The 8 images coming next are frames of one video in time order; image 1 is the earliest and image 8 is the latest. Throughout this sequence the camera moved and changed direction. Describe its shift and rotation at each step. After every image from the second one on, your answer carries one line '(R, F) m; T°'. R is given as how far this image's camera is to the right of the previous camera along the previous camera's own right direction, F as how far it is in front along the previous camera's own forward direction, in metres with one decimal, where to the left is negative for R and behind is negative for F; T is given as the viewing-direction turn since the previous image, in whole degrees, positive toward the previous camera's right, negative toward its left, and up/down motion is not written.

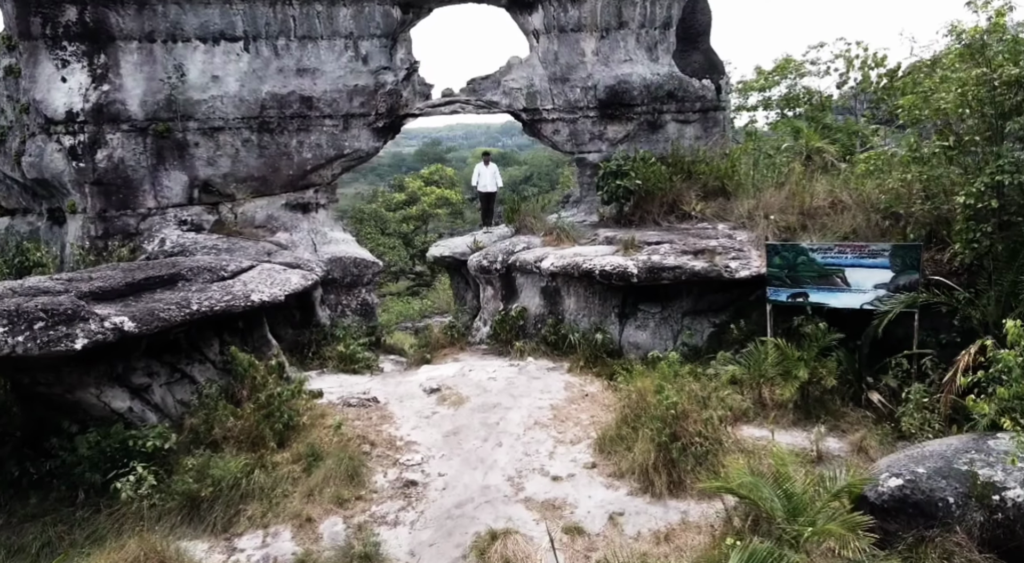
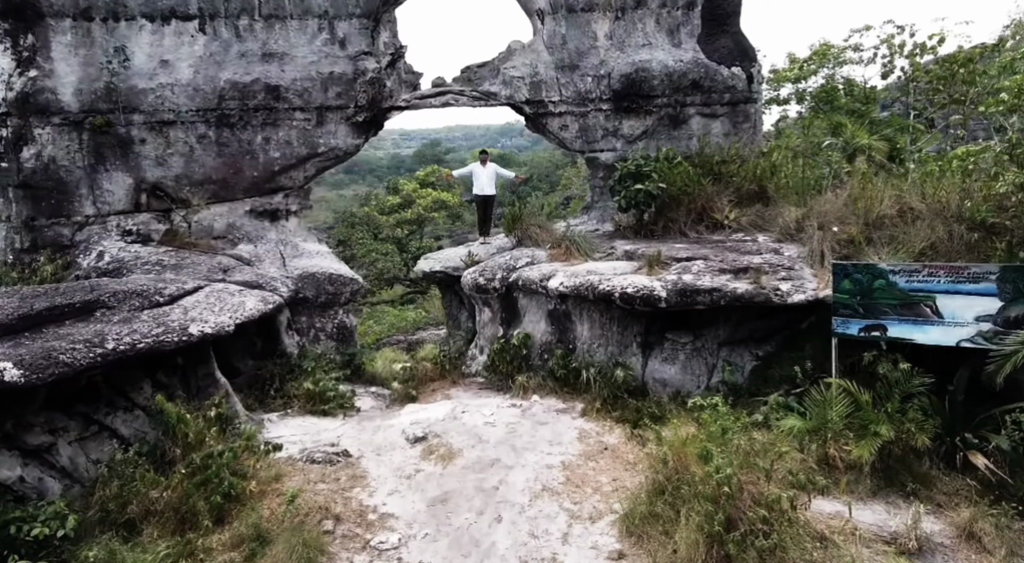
(0.0, +1.3) m; 0°
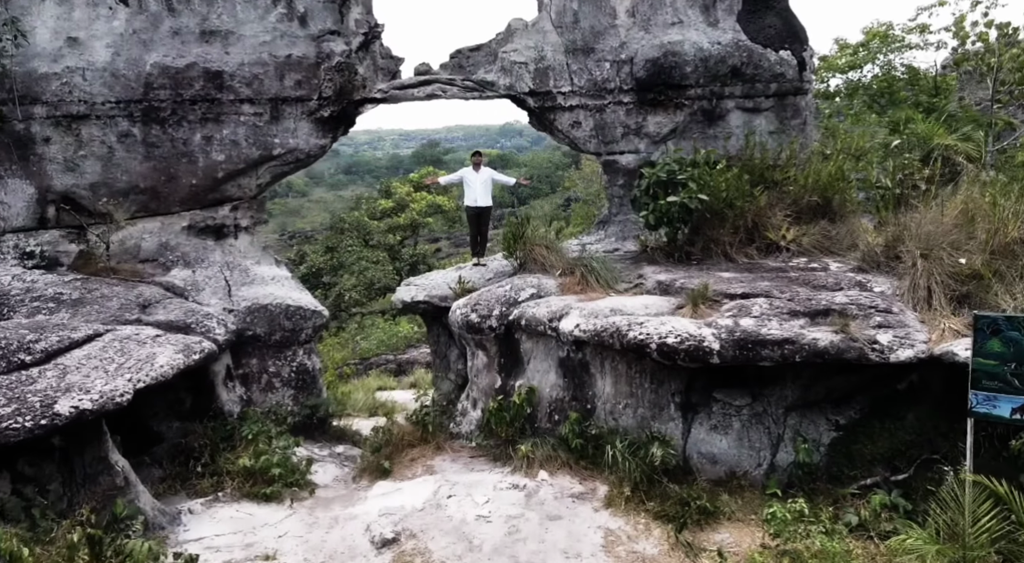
(0.0, +1.5) m; 0°
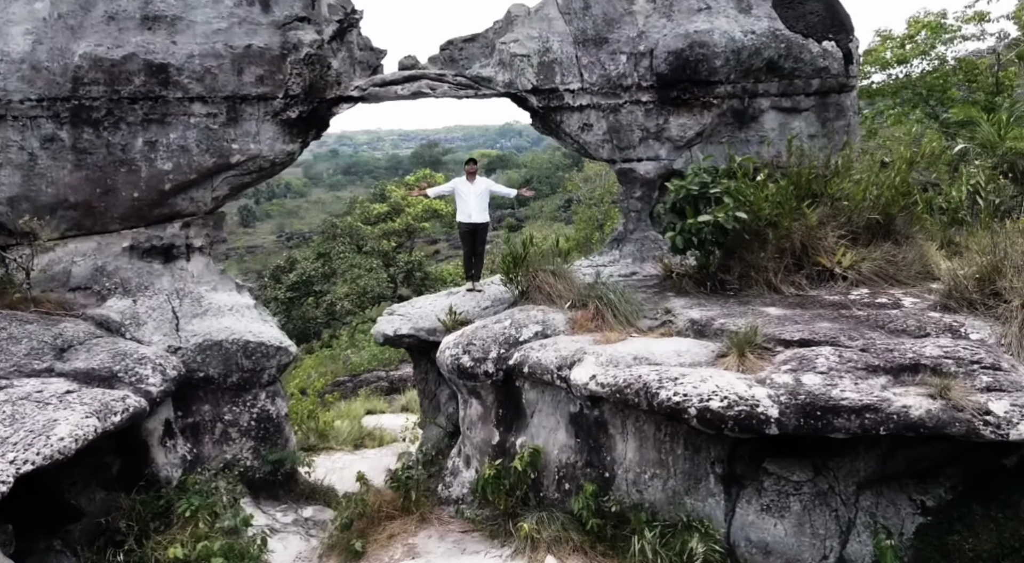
(0.0, +1.0) m; 0°
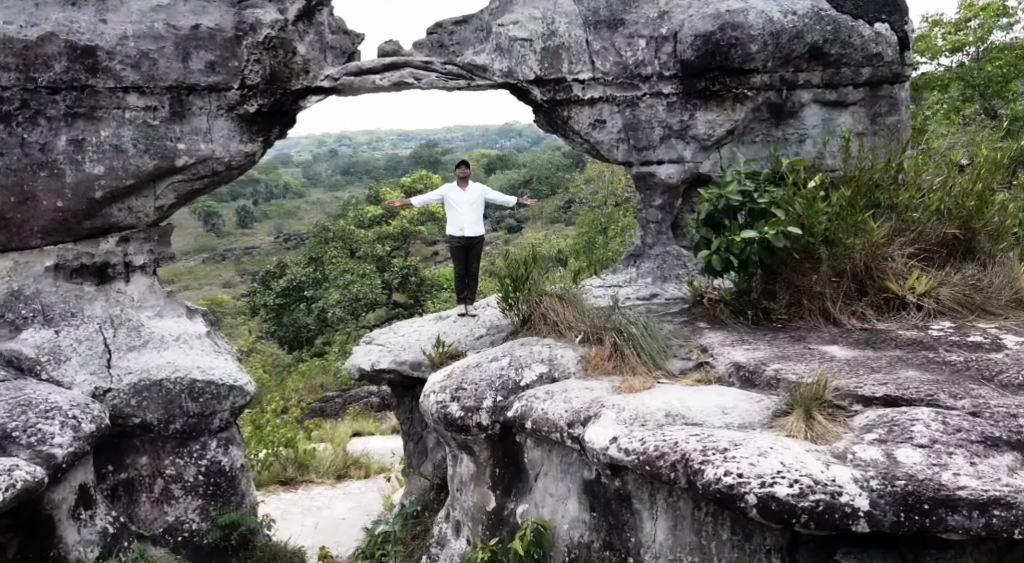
(0.0, +0.9) m; 0°
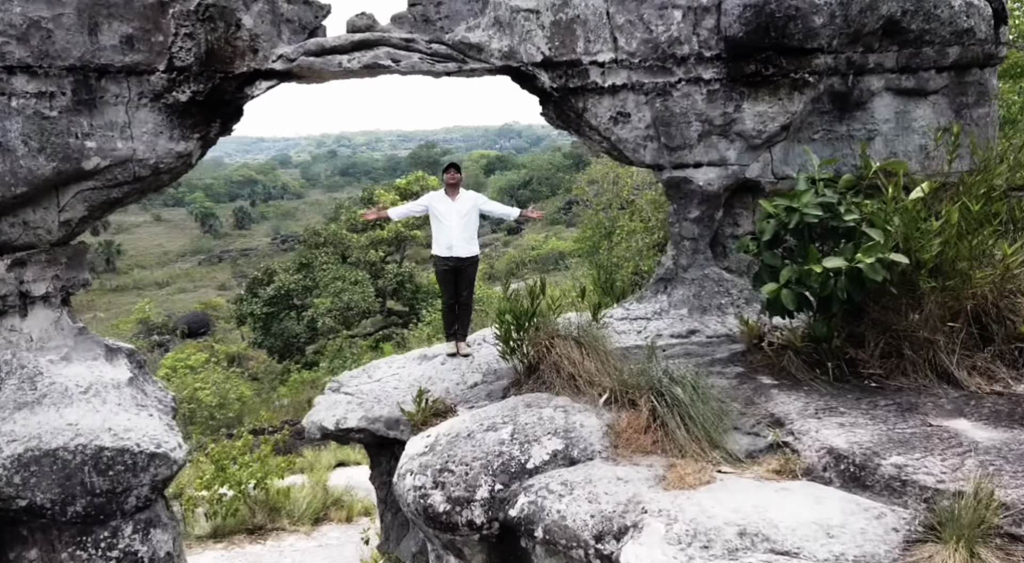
(0.0, +1.0) m; 0°
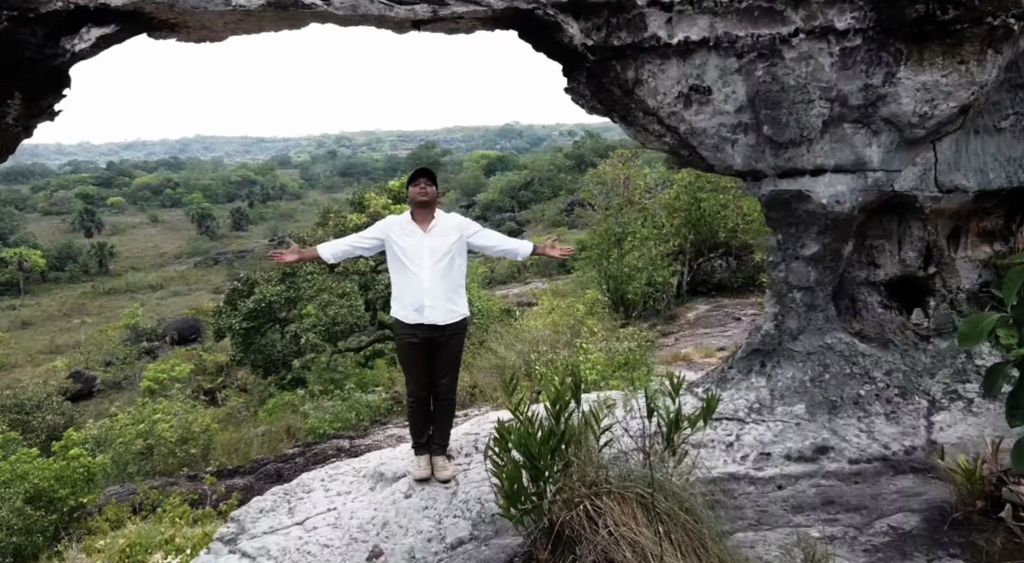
(0.0, +1.6) m; 0°
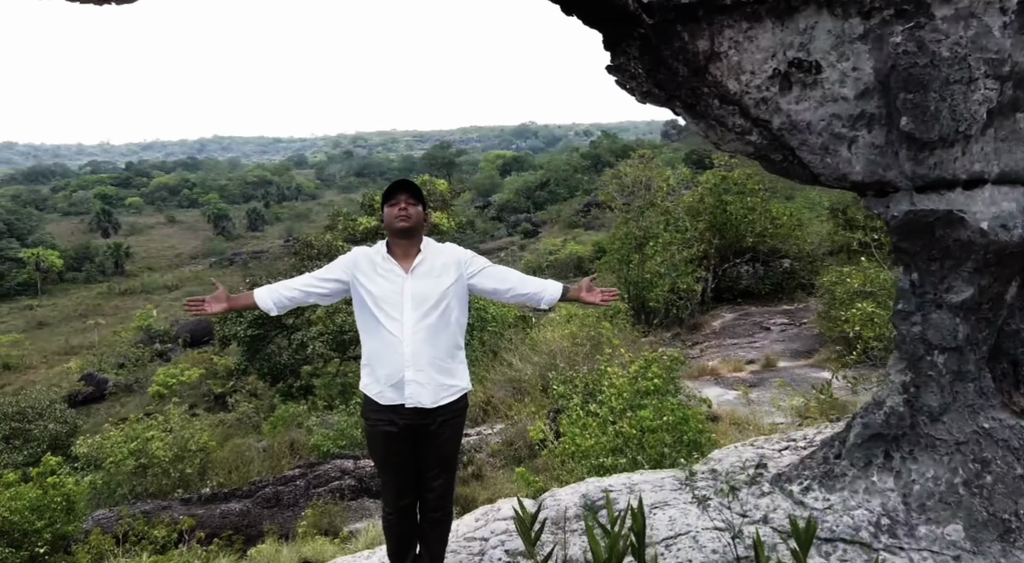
(0.0, +0.8) m; -1°
